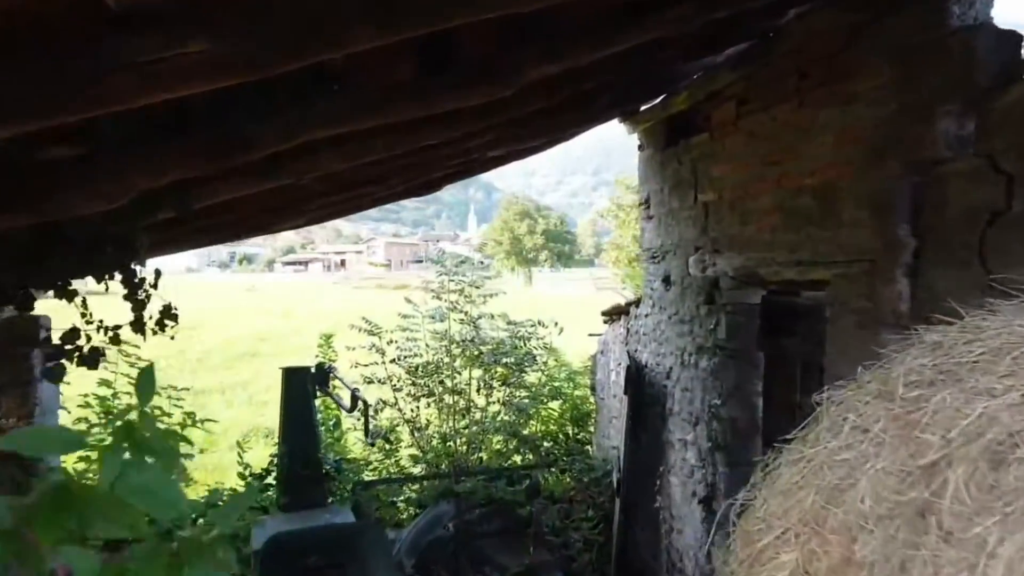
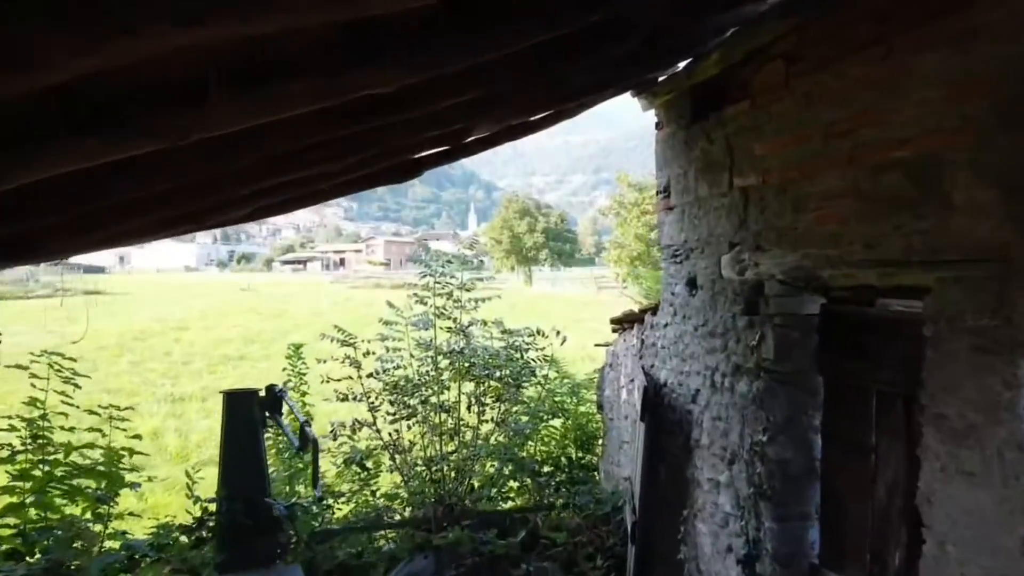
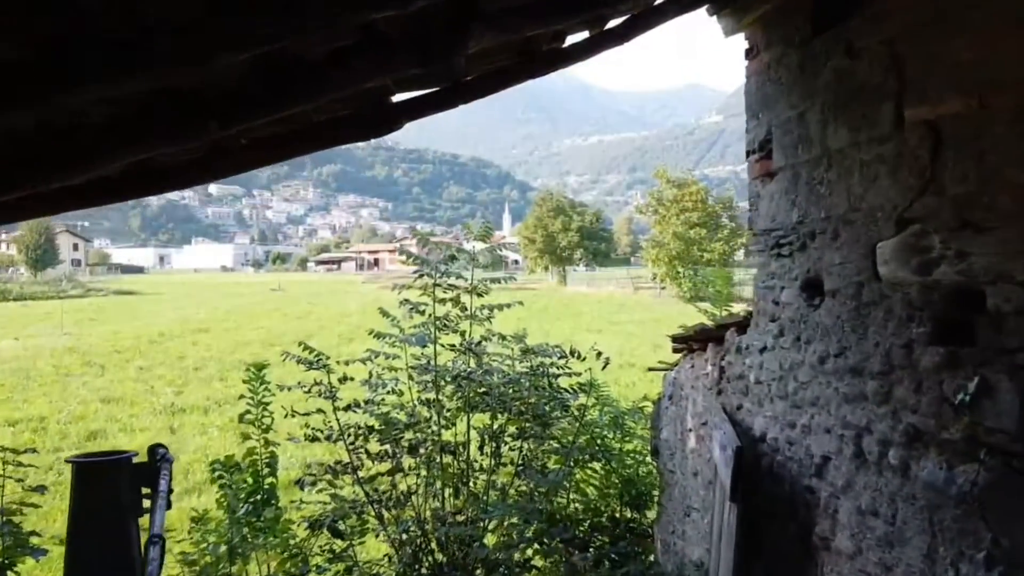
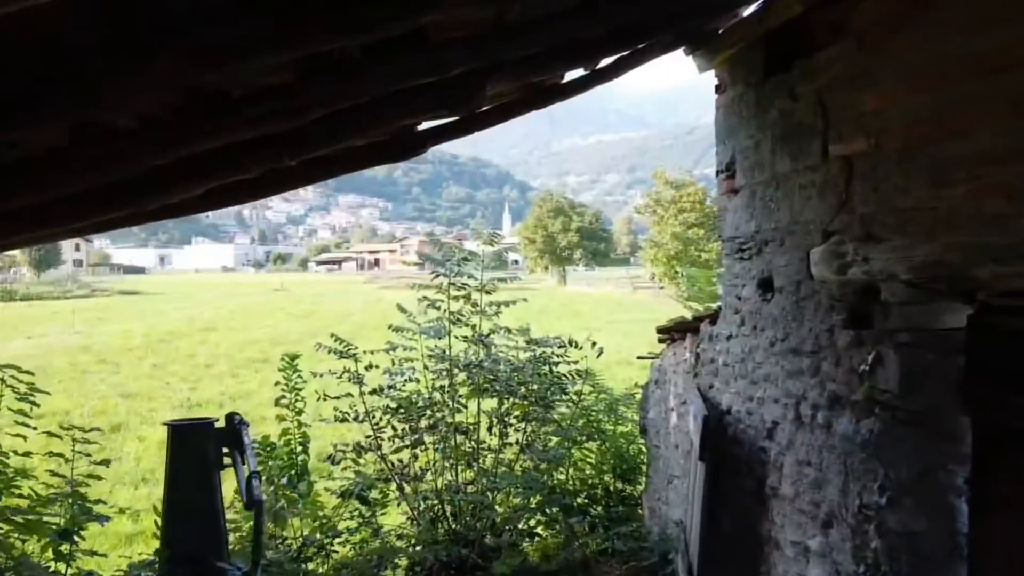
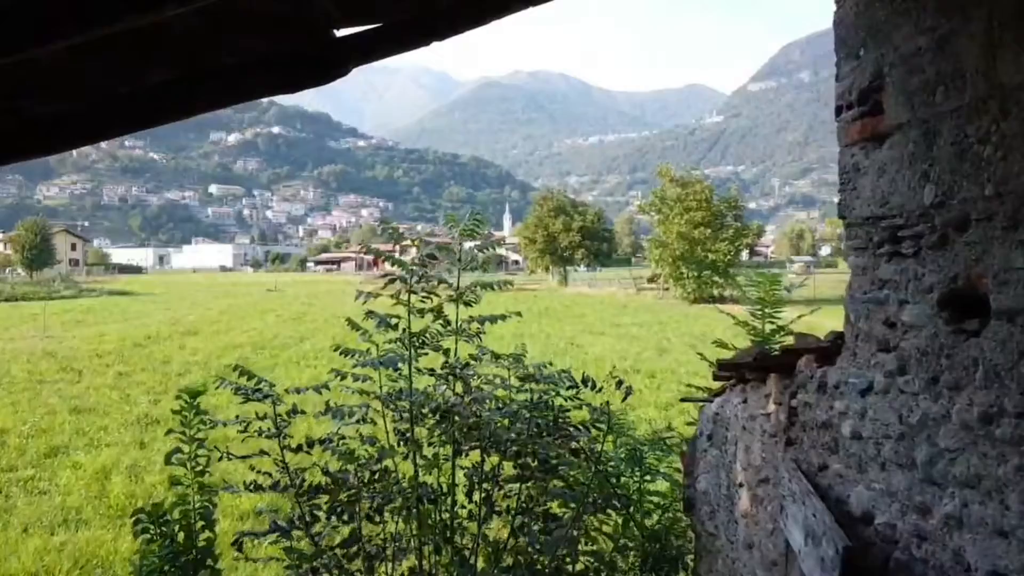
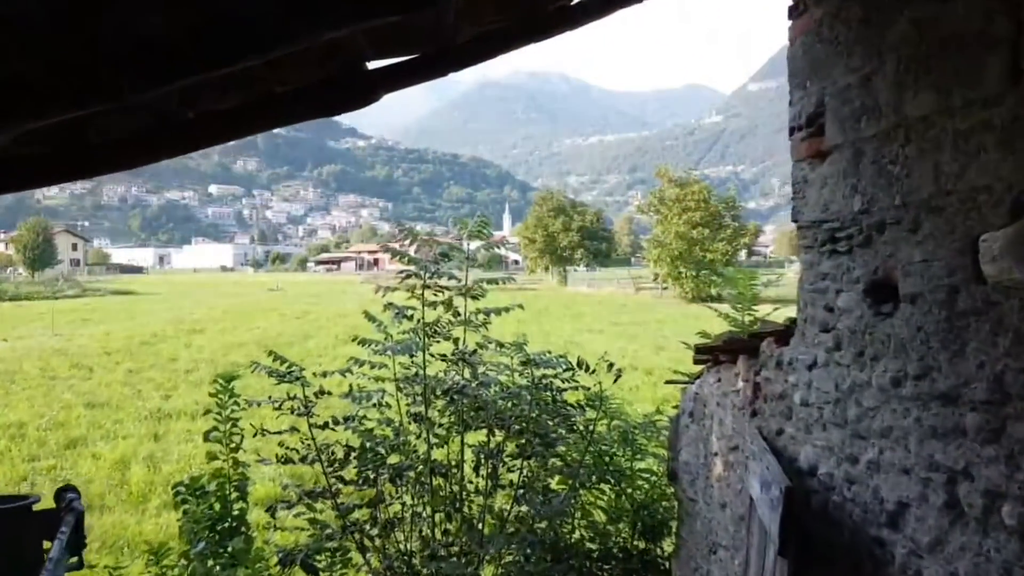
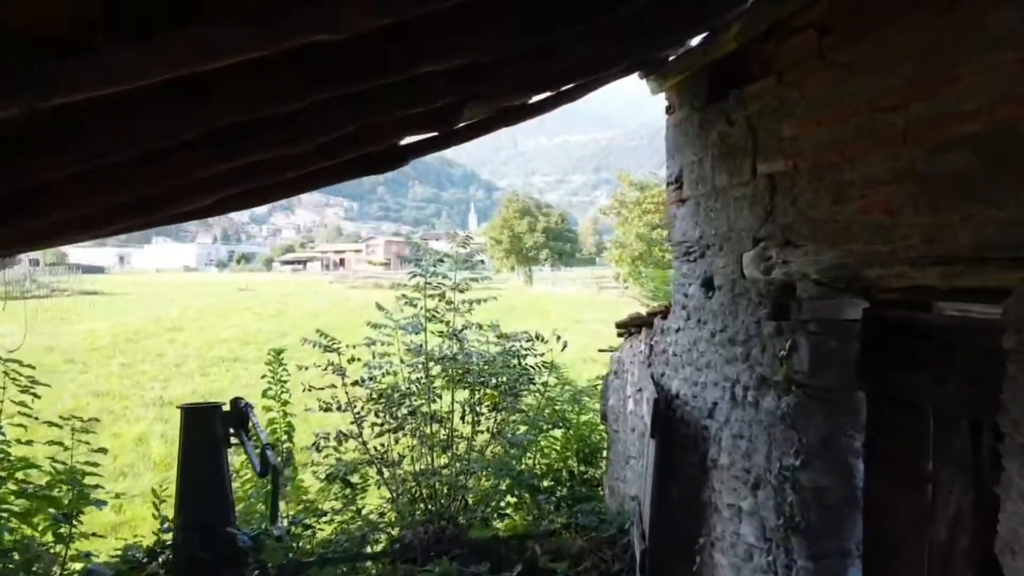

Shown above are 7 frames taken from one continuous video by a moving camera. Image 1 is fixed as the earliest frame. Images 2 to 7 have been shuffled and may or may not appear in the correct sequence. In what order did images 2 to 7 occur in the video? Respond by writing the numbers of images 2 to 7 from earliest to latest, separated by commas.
2, 7, 4, 3, 6, 5
